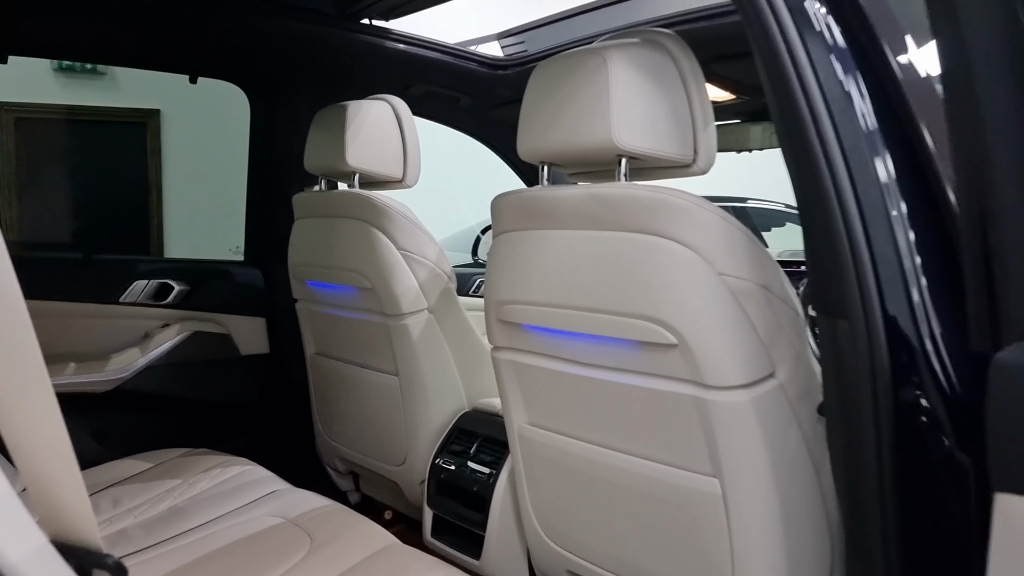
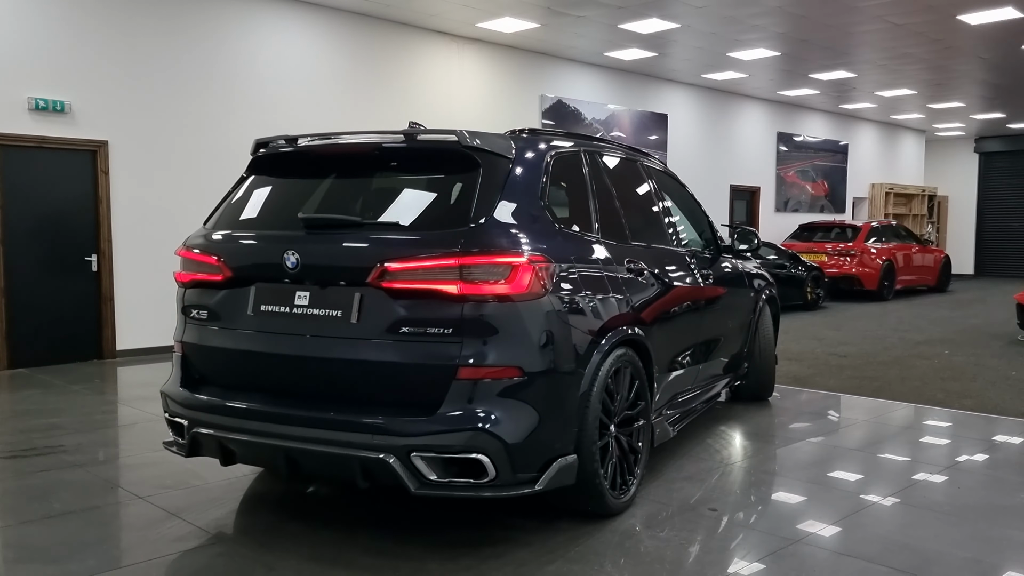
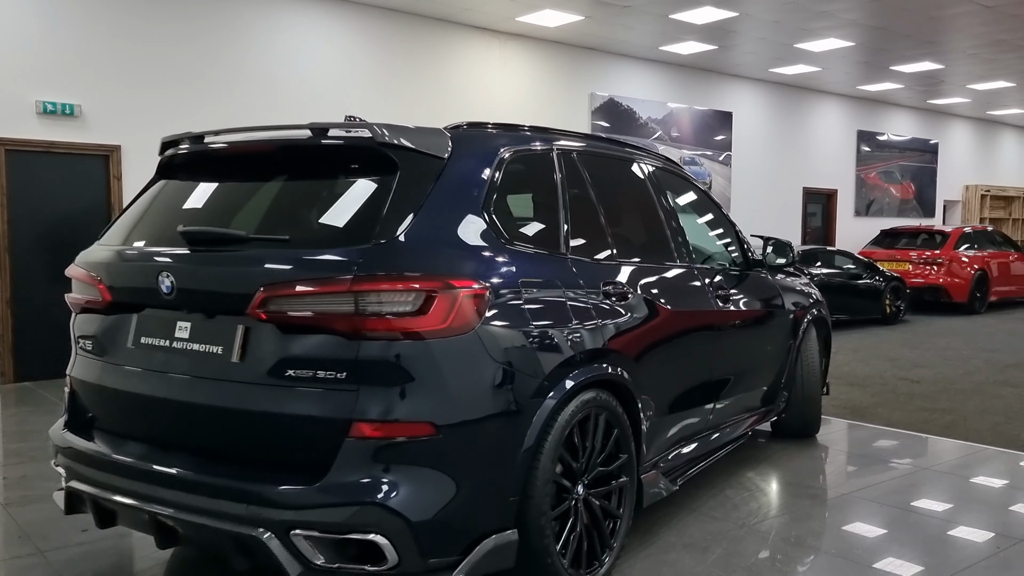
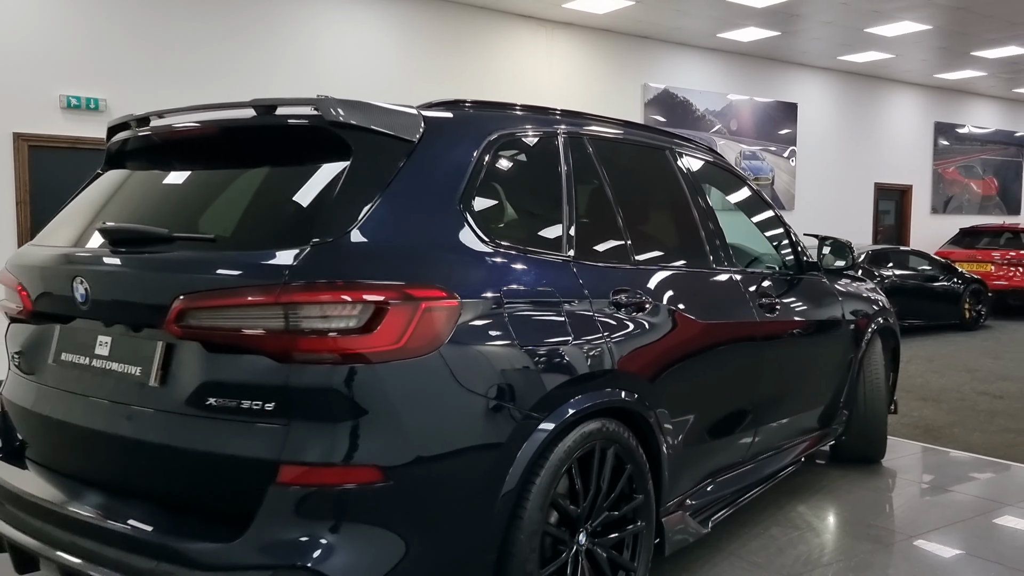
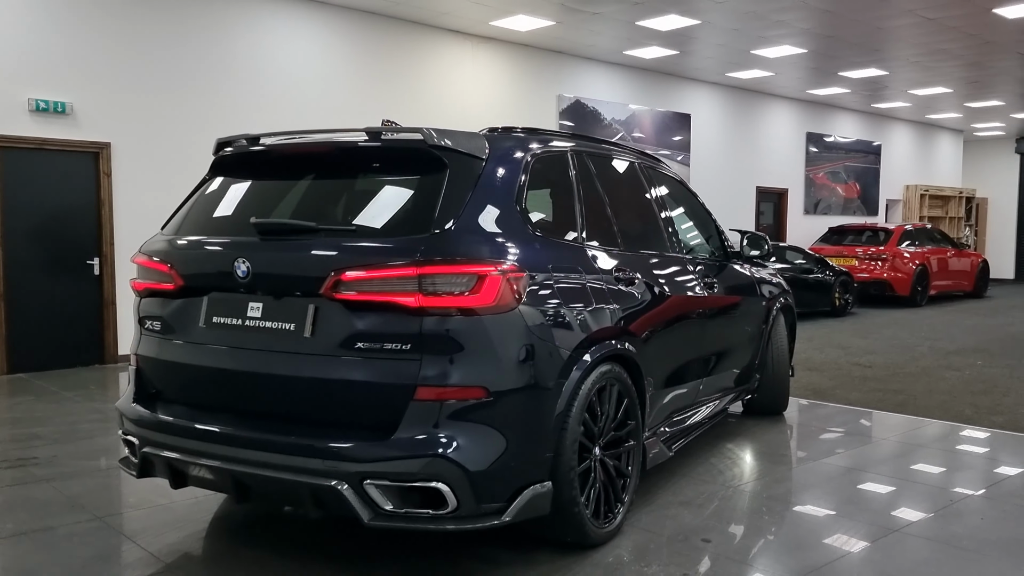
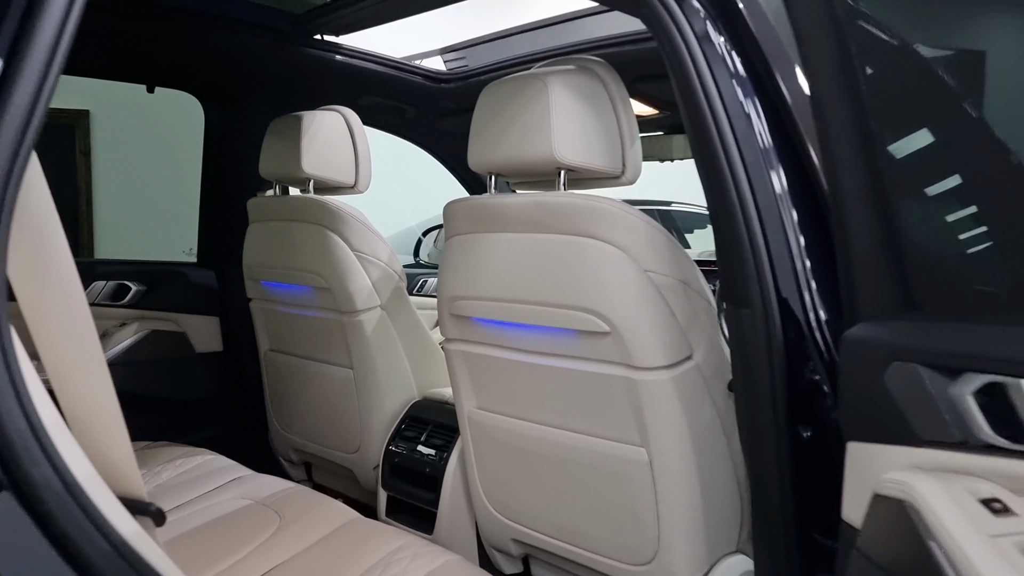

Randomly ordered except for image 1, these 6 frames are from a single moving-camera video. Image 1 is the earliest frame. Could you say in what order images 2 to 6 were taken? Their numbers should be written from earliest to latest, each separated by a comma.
6, 4, 3, 5, 2
